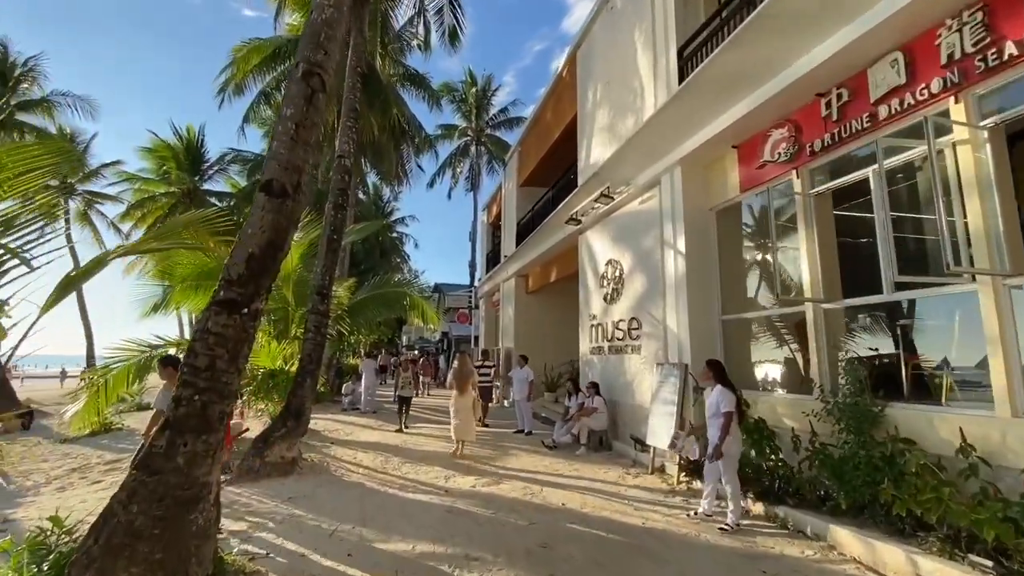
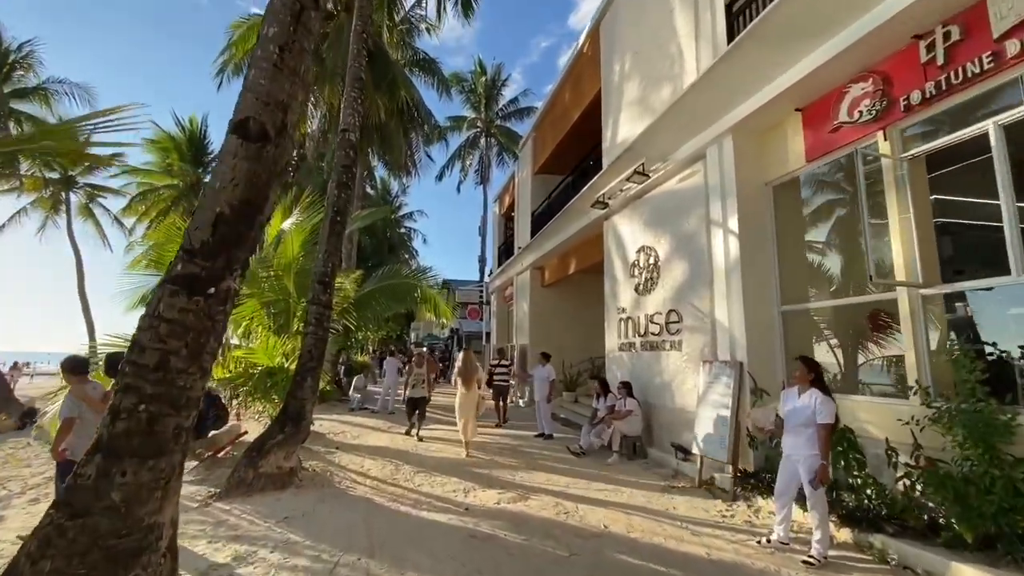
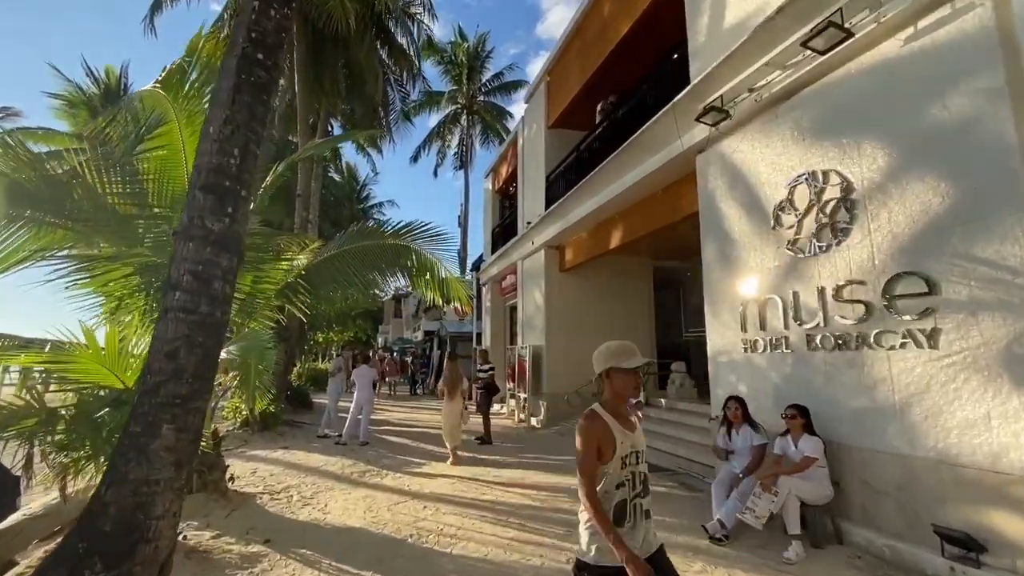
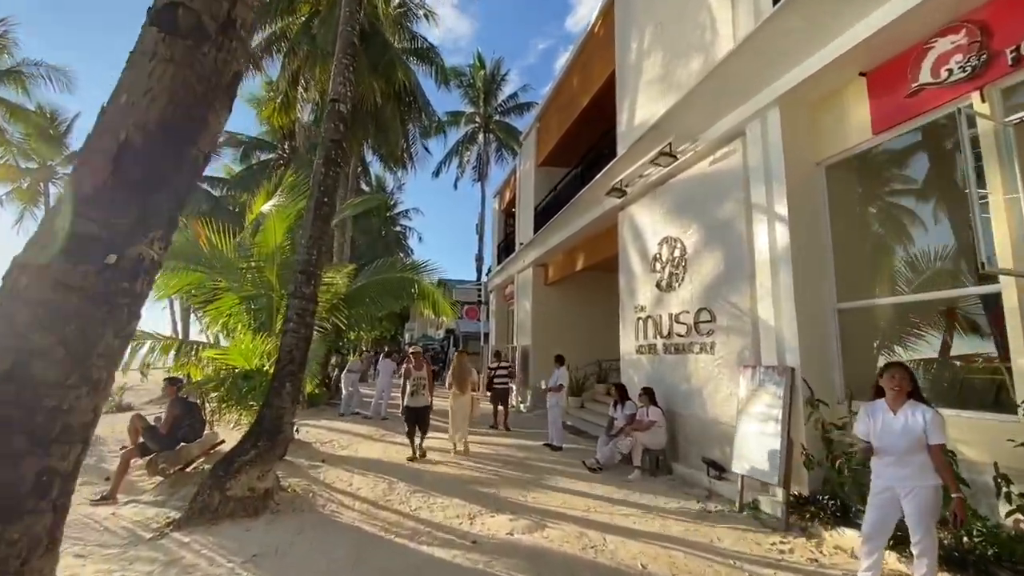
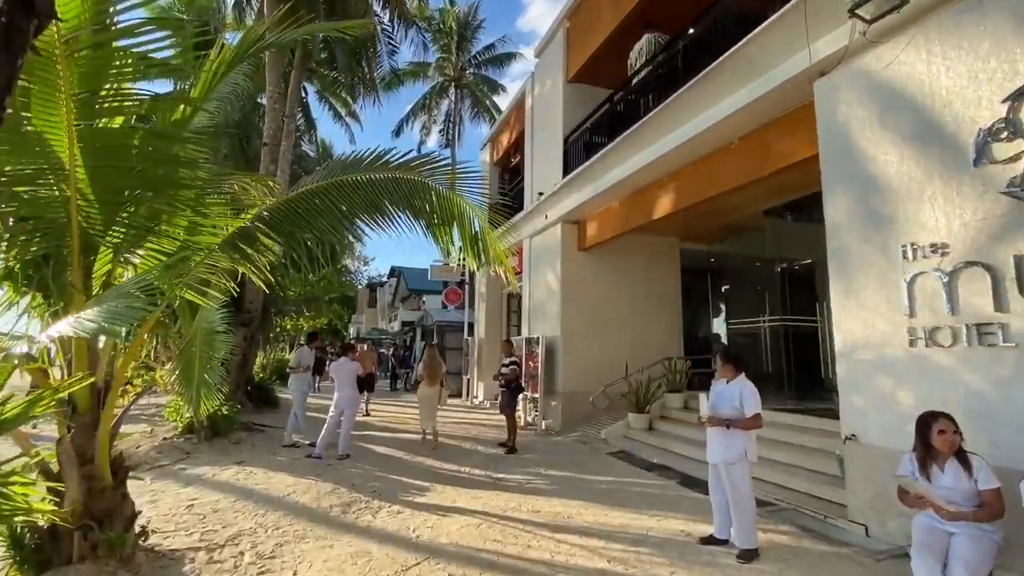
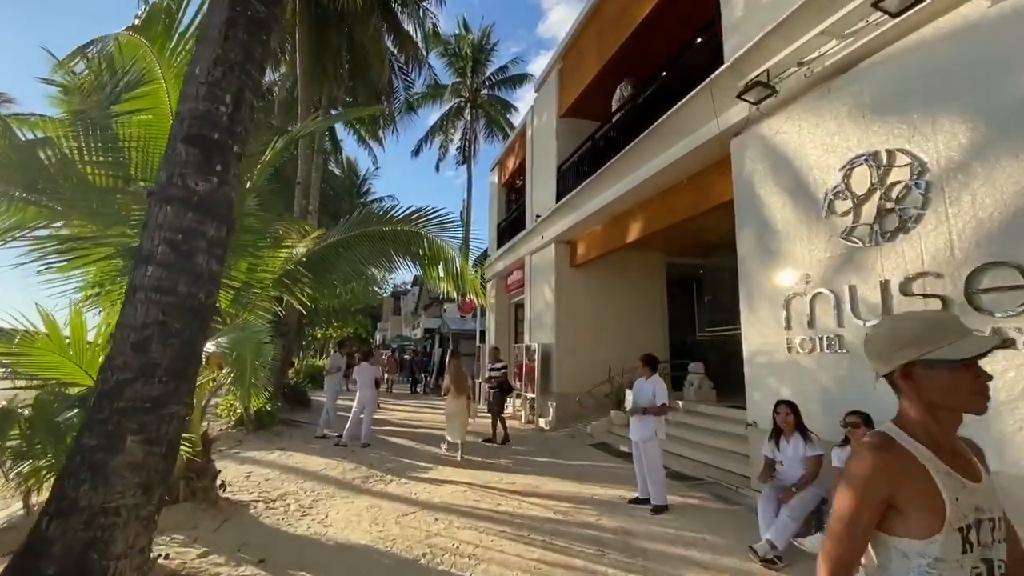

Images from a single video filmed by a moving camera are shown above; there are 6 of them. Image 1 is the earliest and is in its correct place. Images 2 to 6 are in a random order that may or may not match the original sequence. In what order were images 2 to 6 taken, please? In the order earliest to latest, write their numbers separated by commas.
2, 4, 3, 6, 5
